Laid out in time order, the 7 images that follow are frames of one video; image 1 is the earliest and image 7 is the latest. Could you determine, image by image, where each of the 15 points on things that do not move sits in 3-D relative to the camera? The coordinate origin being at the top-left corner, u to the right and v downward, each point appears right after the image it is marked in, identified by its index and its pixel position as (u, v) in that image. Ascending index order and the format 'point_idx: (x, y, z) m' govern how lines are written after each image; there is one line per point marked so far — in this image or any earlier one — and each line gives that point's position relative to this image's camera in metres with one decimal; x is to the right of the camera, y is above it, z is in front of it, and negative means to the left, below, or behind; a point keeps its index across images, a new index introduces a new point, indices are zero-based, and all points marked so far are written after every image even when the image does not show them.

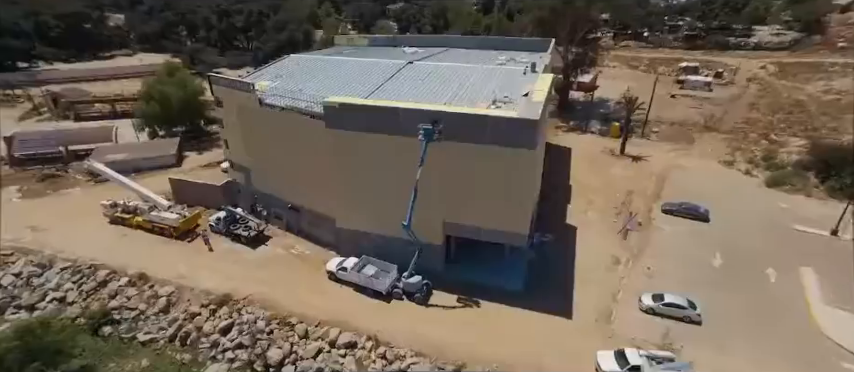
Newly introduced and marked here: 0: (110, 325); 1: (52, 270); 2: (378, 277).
0: (-12.3, -5.4, +16.8) m
1: (-15.9, -3.5, +18.6) m
2: (-1.9, -3.5, +16.9) m
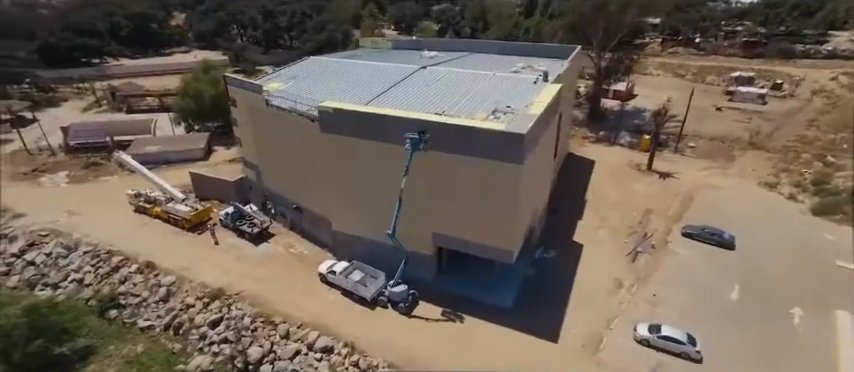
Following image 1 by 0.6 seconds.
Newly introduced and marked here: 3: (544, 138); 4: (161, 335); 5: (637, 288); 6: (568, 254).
0: (-12.9, -5.1, +18.0) m
1: (-16.1, -3.0, +20.1) m
2: (-2.5, -3.8, +16.9) m
3: (+4.4, +1.8, +16.9) m
4: (-10.4, -5.8, +16.9) m
5: (+8.6, -4.1, +17.7) m
6: (+6.3, -3.1, +19.6) m
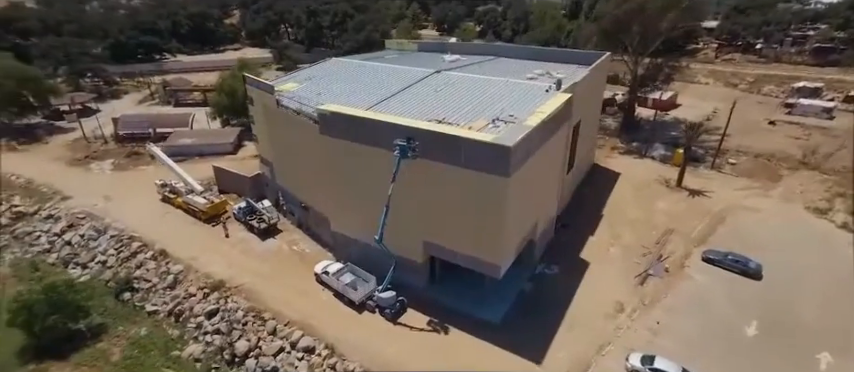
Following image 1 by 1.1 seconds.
0: (-13.2, -4.7, +19.2) m
1: (-16.1, -2.5, +21.7) m
2: (-2.9, -3.9, +17.0) m
3: (+4.3, +1.3, +16.2) m
4: (-10.8, -5.5, +17.9) m
5: (+8.1, -4.9, +16.6) m
6: (+6.2, -3.7, +18.8) m
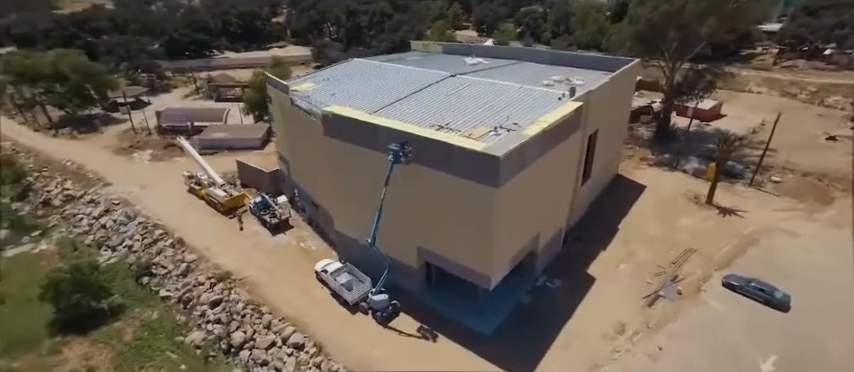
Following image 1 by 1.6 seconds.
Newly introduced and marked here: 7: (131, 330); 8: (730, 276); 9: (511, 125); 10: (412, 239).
0: (-13.1, -4.2, +20.4) m
1: (-15.6, -1.9, +23.2) m
2: (-3.1, -4.0, +17.2) m
3: (+4.2, +0.9, +15.7) m
4: (-11.0, -5.2, +18.9) m
5: (+7.8, -5.4, +15.7) m
6: (+6.1, -4.2, +18.0) m
7: (-12.3, -6.0, +18.0) m
8: (+12.6, -3.7, +18.2) m
9: (+3.2, +2.3, +16.3) m
10: (-0.6, -2.0, +16.4) m
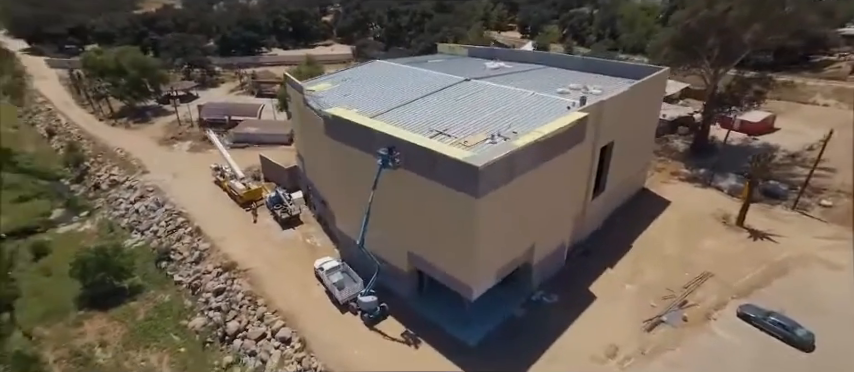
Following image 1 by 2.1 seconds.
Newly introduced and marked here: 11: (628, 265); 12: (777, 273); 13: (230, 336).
0: (-13.1, -3.7, +21.8) m
1: (-15.1, -1.3, +24.8) m
2: (-3.4, -4.0, +17.5) m
3: (+3.8, +0.4, +15.1) m
4: (-11.2, -4.8, +20.0) m
5: (+7.1, -6.1, +14.8) m
6: (+5.8, -4.7, +17.3) m
7: (-12.6, -5.5, +19.3) m
8: (+12.3, -4.6, +16.7) m
9: (+3.0, +1.9, +15.8) m
10: (-0.9, -2.2, +16.4) m
11: (+8.9, -3.5, +19.2) m
12: (+15.1, -3.8, +18.8) m
13: (-7.7, -5.9, +17.0) m
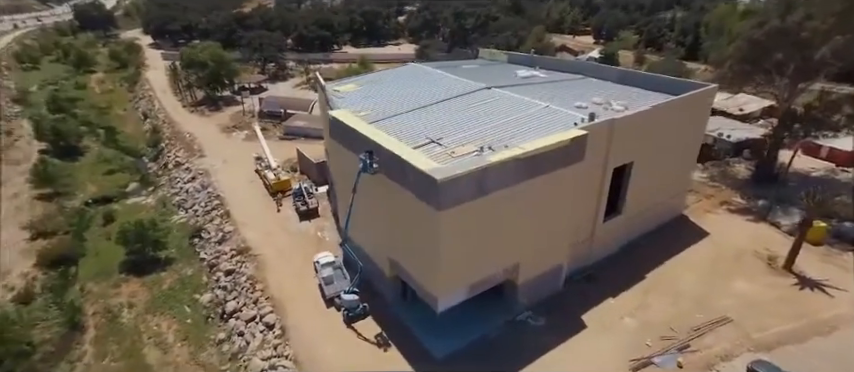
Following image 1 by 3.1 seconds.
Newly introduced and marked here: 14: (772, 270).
0: (-12.7, -2.9, +24.1) m
1: (-14.0, -0.3, +27.4) m
2: (-4.0, -4.0, +18.1) m
3: (+3.1, -0.1, +14.5) m
4: (-11.2, -4.1, +22.0) m
5: (+5.6, -6.9, +13.6) m
6: (+4.9, -5.5, +16.3) m
7: (-12.8, -4.7, +21.6) m
8: (+11.2, -5.9, +14.5) m
9: (+2.5, +1.4, +15.3) m
10: (-1.6, -2.3, +16.6) m
11: (+8.4, -4.6, +17.6) m
12: (+14.4, -5.3, +16.1) m
13: (-8.4, -5.4, +18.4) m
14: (+15.0, -3.6, +19.0) m
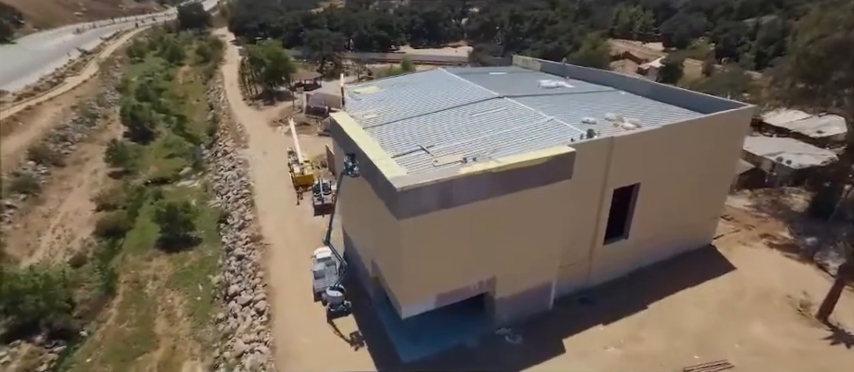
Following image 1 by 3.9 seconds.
0: (-12.1, -2.2, +26.0) m
1: (-12.6, +0.5, +29.4) m
2: (-4.6, -3.9, +18.7) m
3: (+2.2, -0.6, +14.0) m
4: (-11.1, -3.5, +23.7) m
5: (+4.0, -7.5, +12.8) m
6: (+3.8, -6.0, +15.6) m
7: (-12.7, -4.0, +23.5) m
8: (+9.7, -6.9, +12.9) m
9: (+1.8, +1.0, +14.9) m
10: (-2.2, -2.4, +16.9) m
11: (+7.6, -5.4, +16.3) m
12: (+13.2, -6.6, +13.9) m
13: (-9.0, -5.0, +19.7) m
14: (+14.4, -5.0, +16.7) m
